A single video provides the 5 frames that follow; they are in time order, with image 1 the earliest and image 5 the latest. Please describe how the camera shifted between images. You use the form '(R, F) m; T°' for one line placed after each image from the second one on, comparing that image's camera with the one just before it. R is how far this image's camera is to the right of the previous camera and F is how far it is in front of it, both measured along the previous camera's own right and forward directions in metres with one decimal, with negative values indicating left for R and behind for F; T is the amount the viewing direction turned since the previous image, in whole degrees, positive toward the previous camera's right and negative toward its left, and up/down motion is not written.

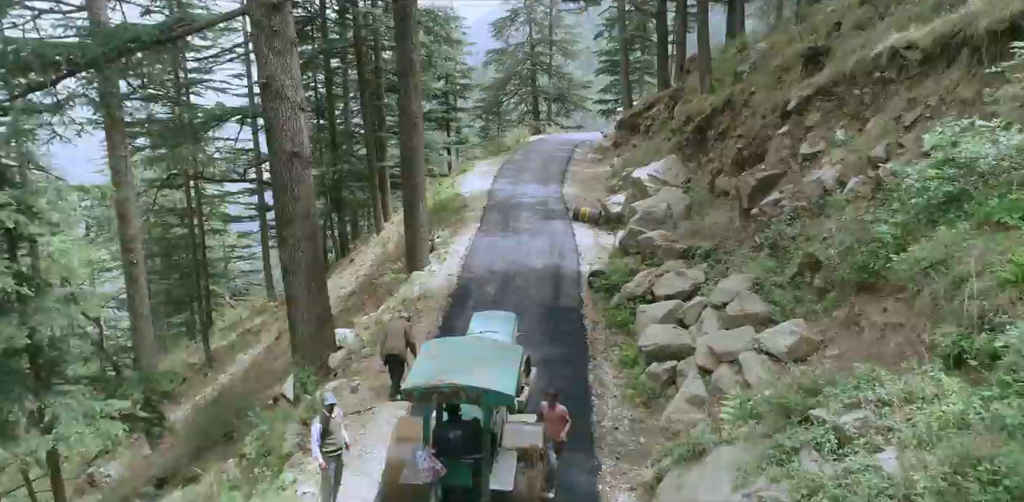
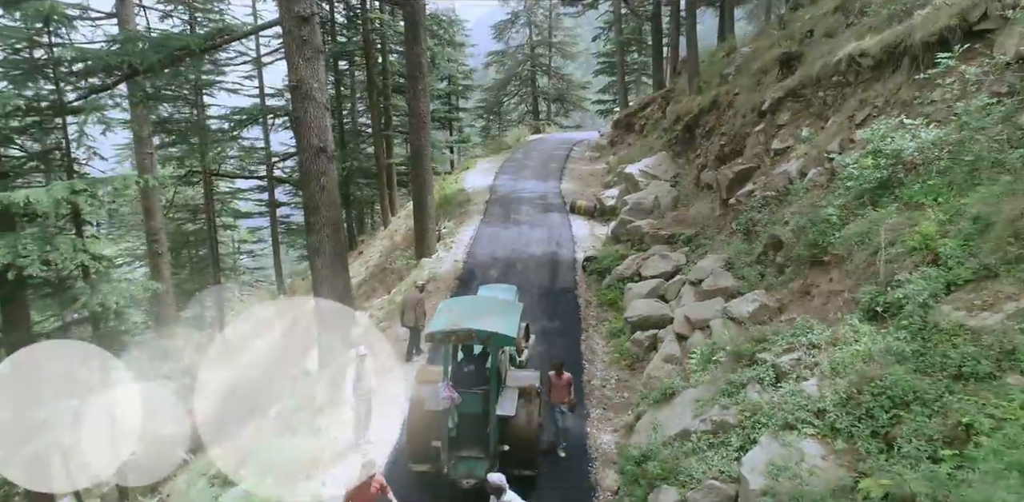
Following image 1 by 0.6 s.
(0.0, -1.5) m; 0°
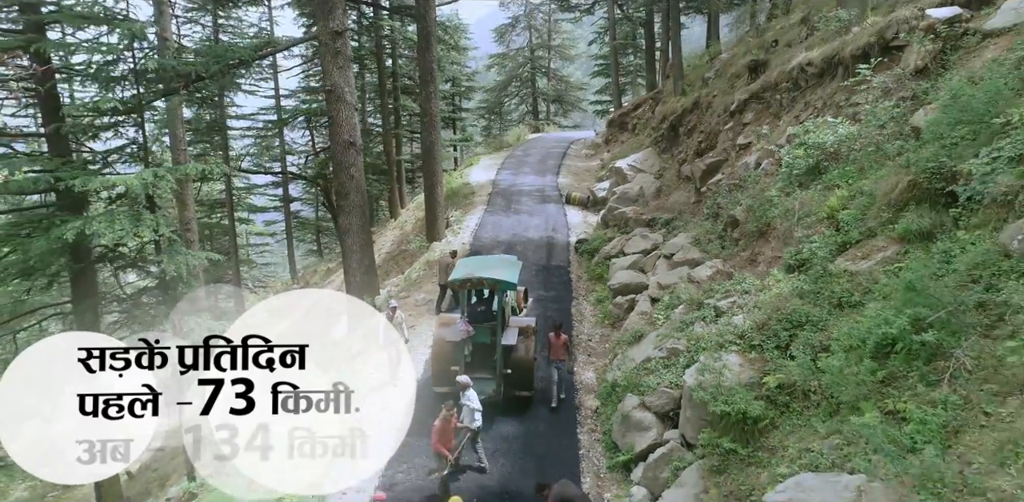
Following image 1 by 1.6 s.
(0.0, -2.3) m; 0°
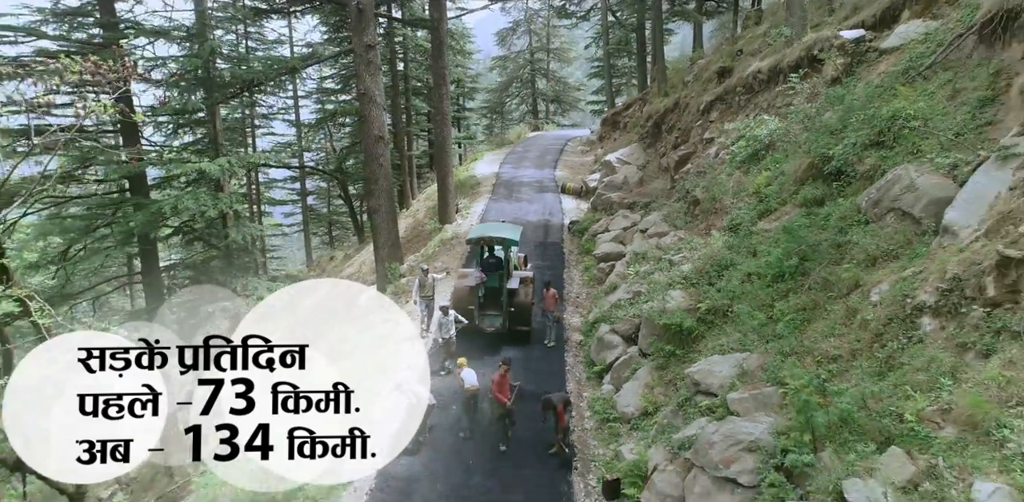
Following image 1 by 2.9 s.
(0.0, -3.1) m; 0°
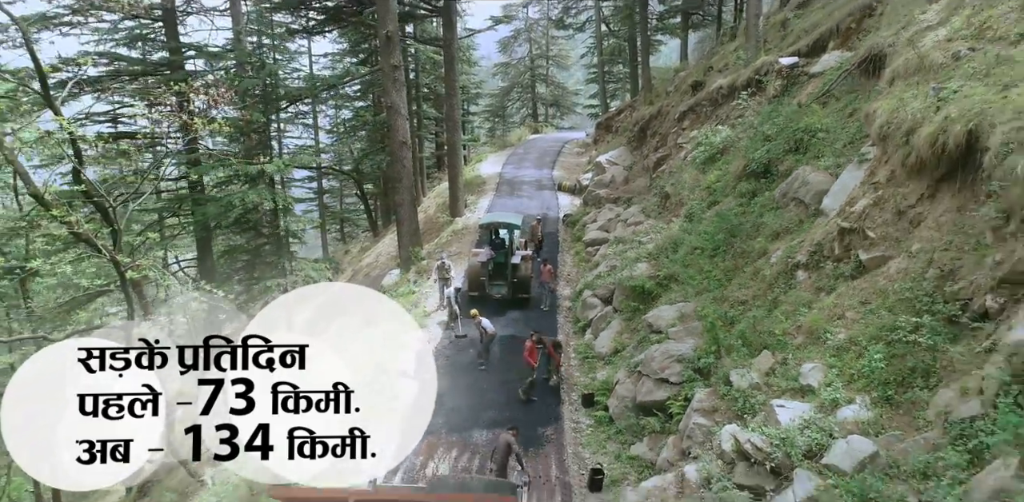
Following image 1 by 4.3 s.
(-0.1, -3.5) m; 0°
